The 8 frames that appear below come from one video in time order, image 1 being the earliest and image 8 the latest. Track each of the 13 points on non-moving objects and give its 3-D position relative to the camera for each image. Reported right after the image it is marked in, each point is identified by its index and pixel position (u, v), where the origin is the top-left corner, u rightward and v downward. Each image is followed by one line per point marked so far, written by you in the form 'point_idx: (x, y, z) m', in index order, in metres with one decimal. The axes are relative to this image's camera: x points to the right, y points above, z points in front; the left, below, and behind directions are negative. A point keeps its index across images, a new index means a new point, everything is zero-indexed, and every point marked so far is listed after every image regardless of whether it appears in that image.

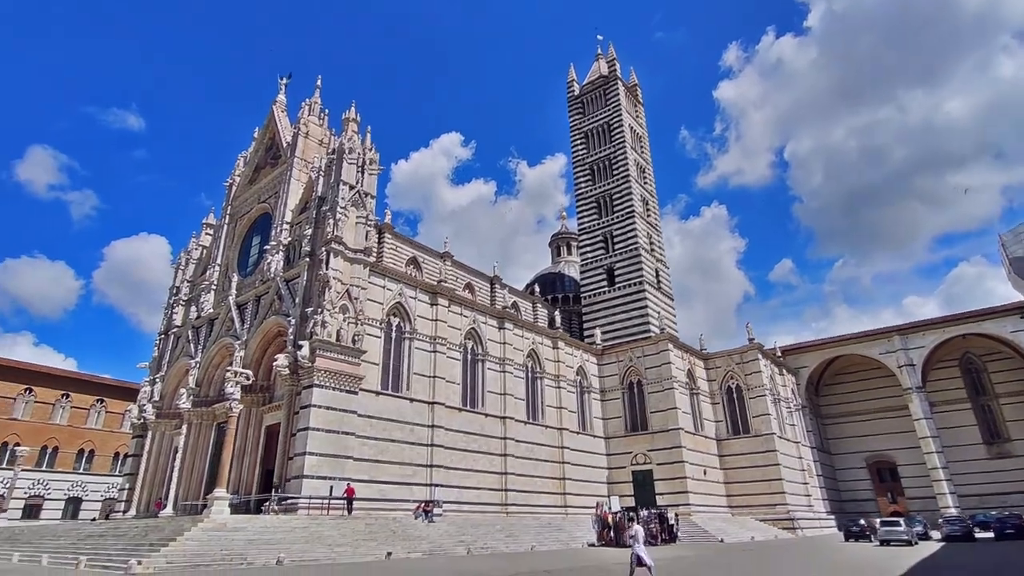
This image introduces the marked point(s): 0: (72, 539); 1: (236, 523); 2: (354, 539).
0: (-12.9, -7.3, +17.5) m
1: (-6.7, -5.7, +14.5) m
2: (-4.2, -6.7, +15.9) m
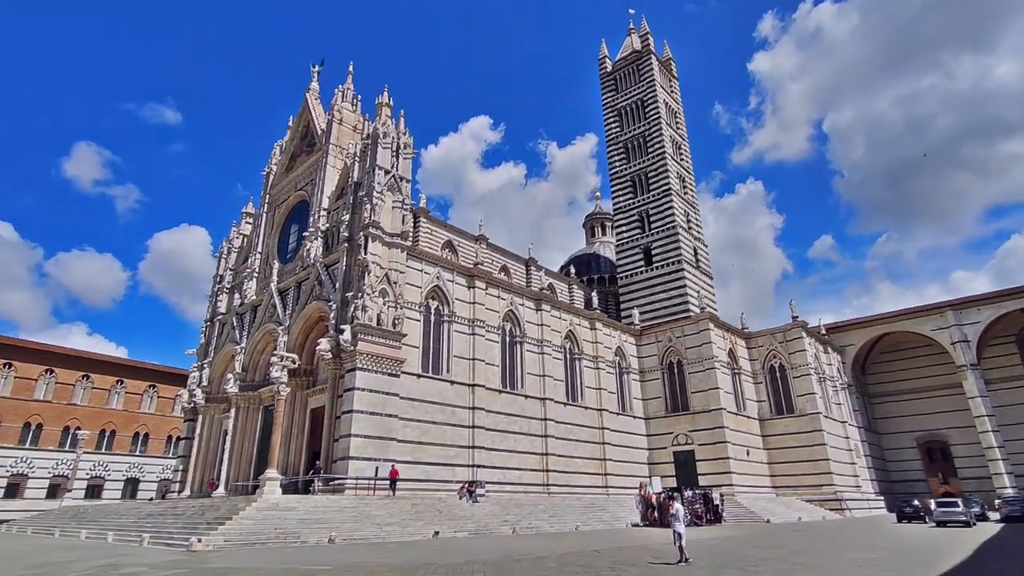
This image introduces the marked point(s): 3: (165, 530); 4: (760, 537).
0: (-11.5, -7.0, +18.3) m
1: (-5.6, -5.3, +14.8) m
2: (-2.9, -6.2, +16.1) m
3: (-8.4, -5.8, +14.4) m
4: (+7.2, -7.2, +17.3) m
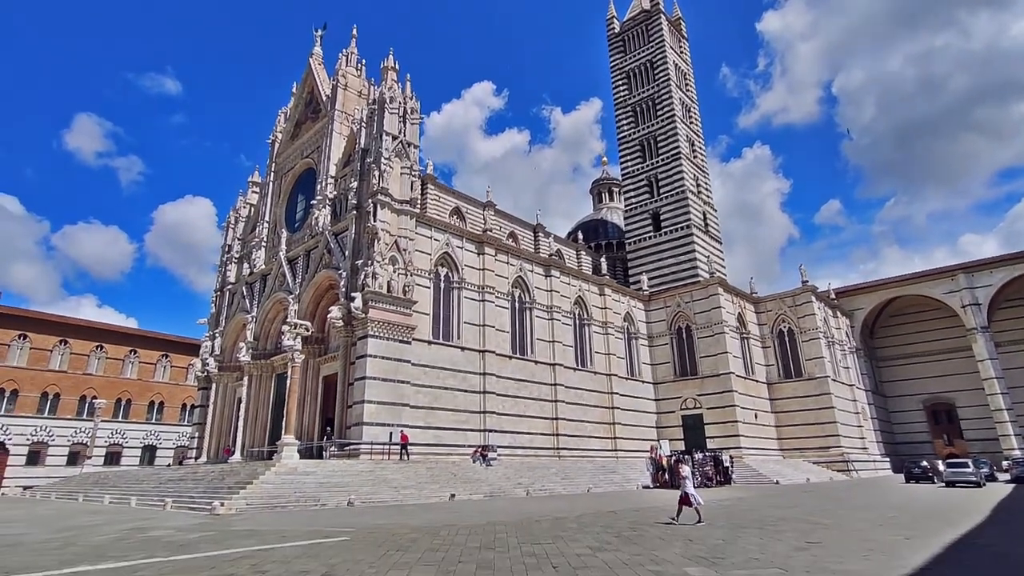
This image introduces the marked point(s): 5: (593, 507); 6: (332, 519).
0: (-11.1, -6.1, +18.6) m
1: (-5.2, -4.5, +15.1) m
2: (-2.5, -5.3, +16.3) m
3: (-8.0, -5.1, +14.7) m
4: (+7.6, -6.1, +17.5) m
5: (+1.9, -5.3, +14.4) m
6: (-3.2, -4.1, +10.6) m
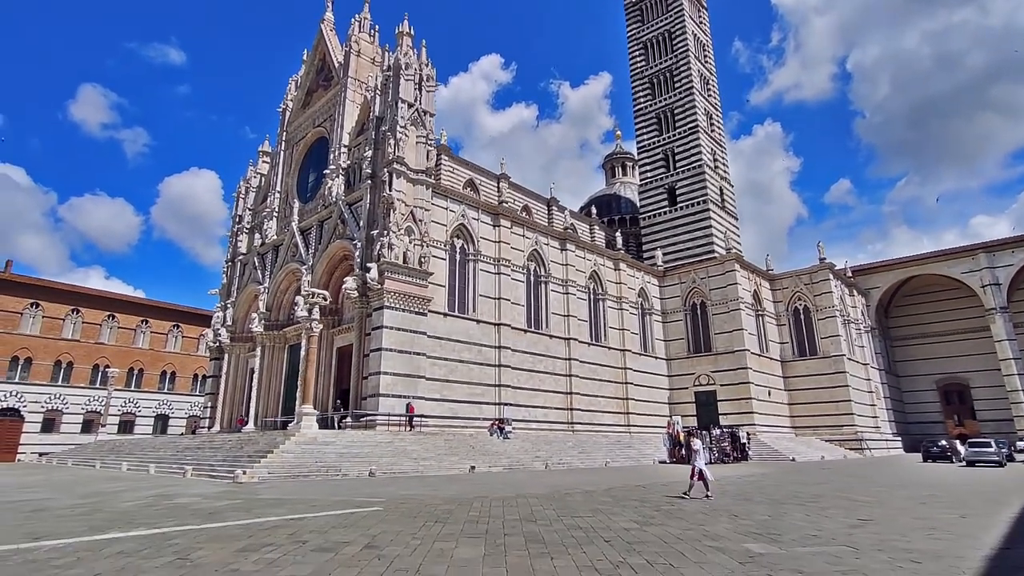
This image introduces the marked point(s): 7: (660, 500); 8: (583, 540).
0: (-10.6, -5.0, +18.6) m
1: (-4.7, -3.7, +14.9) m
2: (-2.0, -4.5, +16.2) m
3: (-7.5, -4.3, +14.6) m
4: (+8.1, -5.4, +17.2) m
5: (+2.5, -4.6, +14.2) m
6: (-2.7, -3.5, +10.4) m
7: (+2.2, -3.3, +9.2) m
8: (+0.7, -2.4, +5.6) m
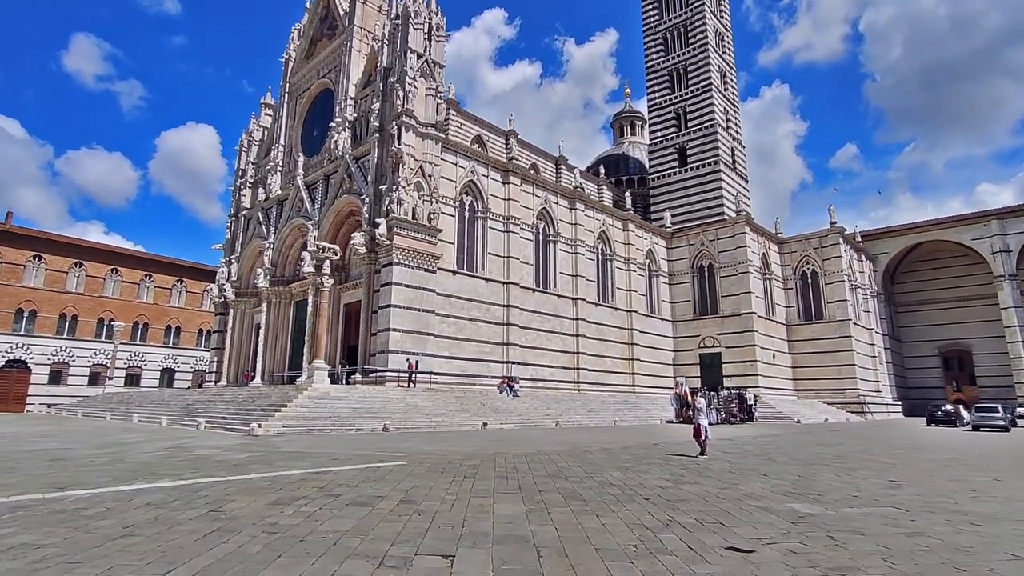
0: (-10.2, -3.6, +18.6) m
1: (-4.3, -2.6, +14.8) m
2: (-1.7, -3.3, +16.2) m
3: (-7.1, -3.1, +14.6) m
4: (+8.4, -4.3, +17.3) m
5: (+2.8, -3.6, +14.2) m
6: (-2.4, -2.7, +10.3) m
7: (+2.6, -2.6, +9.1) m
8: (+1.0, -1.9, +5.4) m
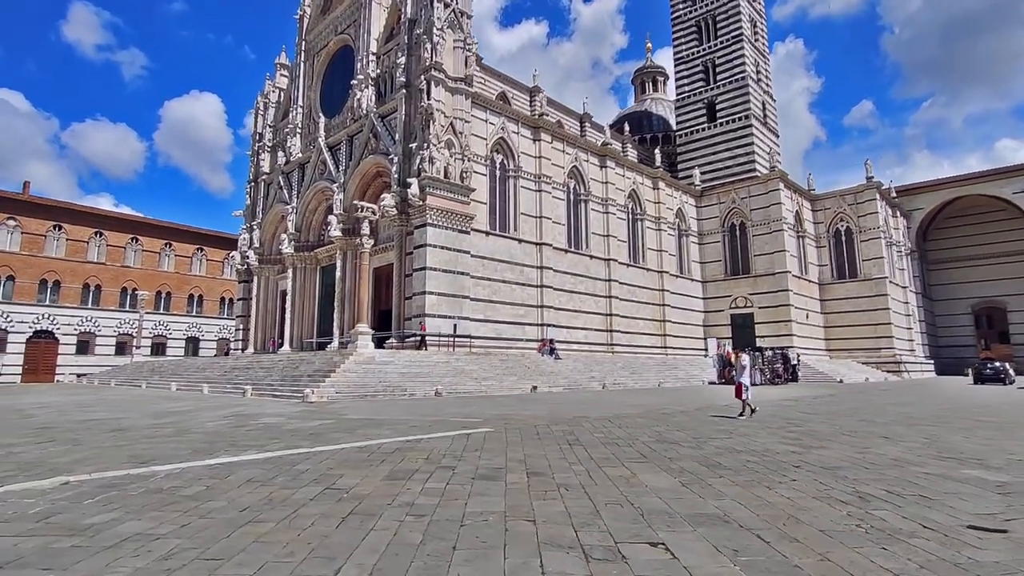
0: (-8.9, -2.5, +18.2) m
1: (-3.1, -1.6, +14.3) m
2: (-0.4, -2.2, +15.6) m
3: (-5.9, -2.2, +14.1) m
4: (+9.7, -3.0, +16.6) m
5: (+4.0, -2.6, +13.6) m
6: (-1.2, -2.0, +9.8) m
7: (+3.7, -1.9, +8.4) m
8: (+2.1, -1.4, +4.8) m
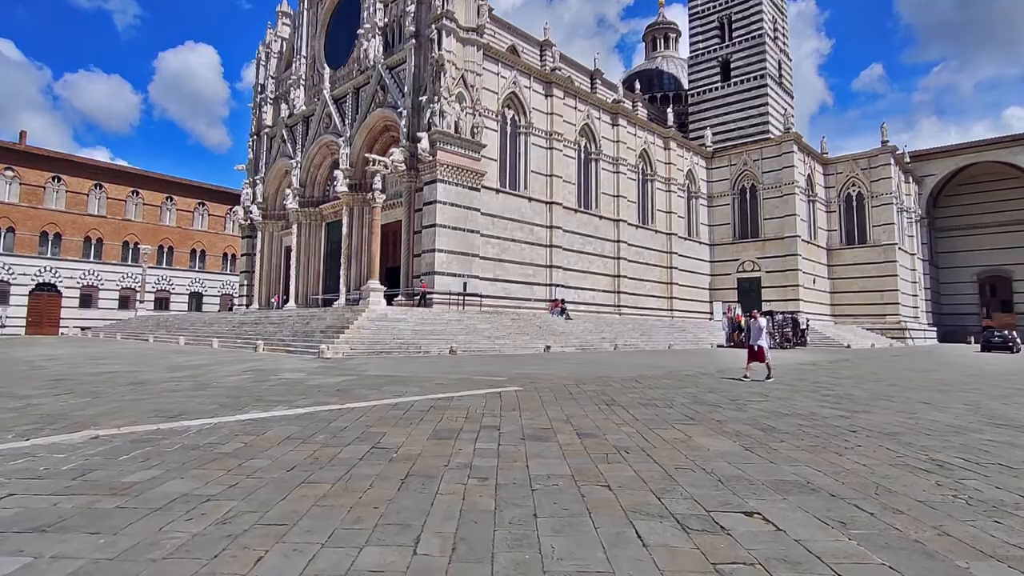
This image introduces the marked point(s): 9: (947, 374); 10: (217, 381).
0: (-8.6, -1.1, +18.1) m
1: (-2.7, -0.6, +14.1) m
2: (-0.1, -1.2, +15.4) m
3: (-5.6, -1.2, +13.9) m
4: (+10.0, -2.0, +16.5) m
5: (+4.3, -1.7, +13.5) m
6: (-0.8, -1.3, +9.6) m
7: (+4.0, -1.3, +8.3) m
8: (+2.4, -1.1, +4.6) m
9: (+8.4, -1.7, +11.4) m
10: (-3.4, -1.1, +6.9) m
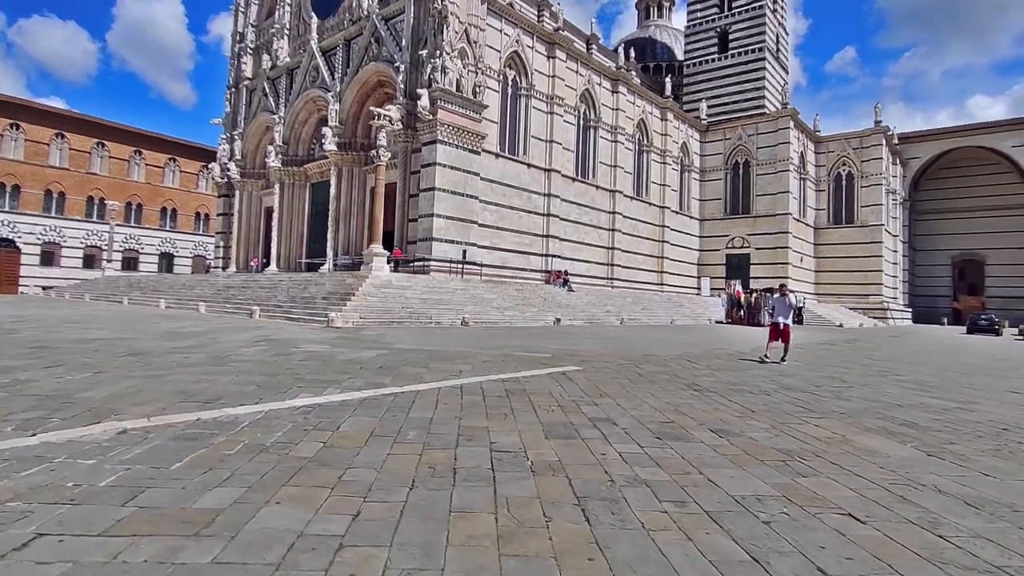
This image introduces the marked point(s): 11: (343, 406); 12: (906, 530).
0: (-8.5, 0.0, +16.9) m
1: (-2.5, +0.1, +13.2) m
2: (+0.1, -0.4, +14.7) m
3: (-5.3, -0.3, +12.9) m
4: (+10.1, -1.5, +16.2) m
5: (+4.6, -1.2, +12.9) m
6: (-0.4, -0.8, +8.8) m
7: (+4.6, -1.1, +7.7) m
8: (+3.1, -1.0, +4.0) m
9: (+8.8, -1.3, +11.1) m
10: (-2.8, -0.7, +6.0) m
11: (-1.0, -0.7, +3.7) m
12: (+1.4, -0.8, +2.1) m
